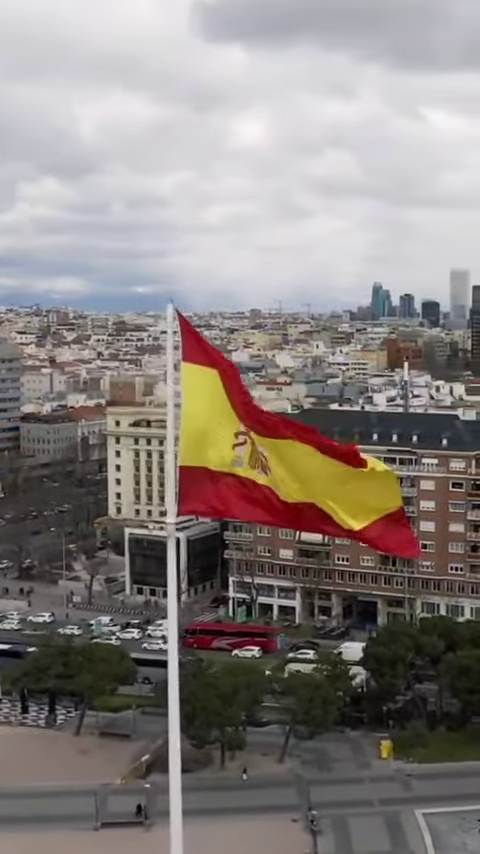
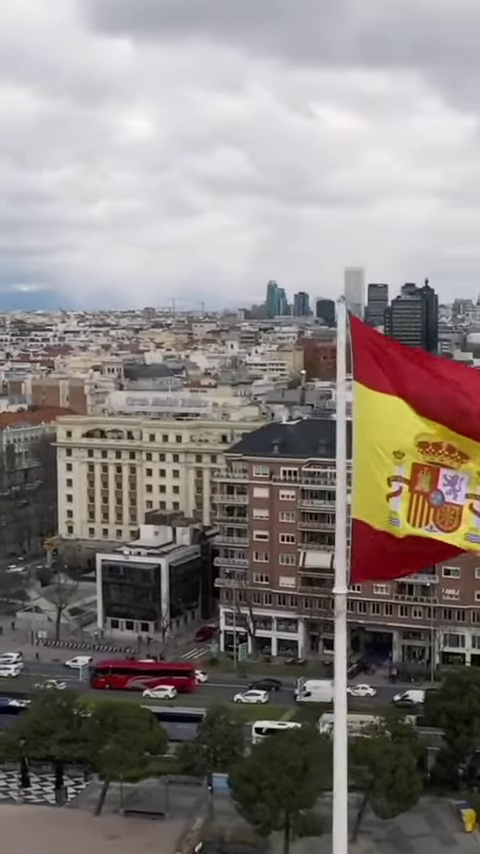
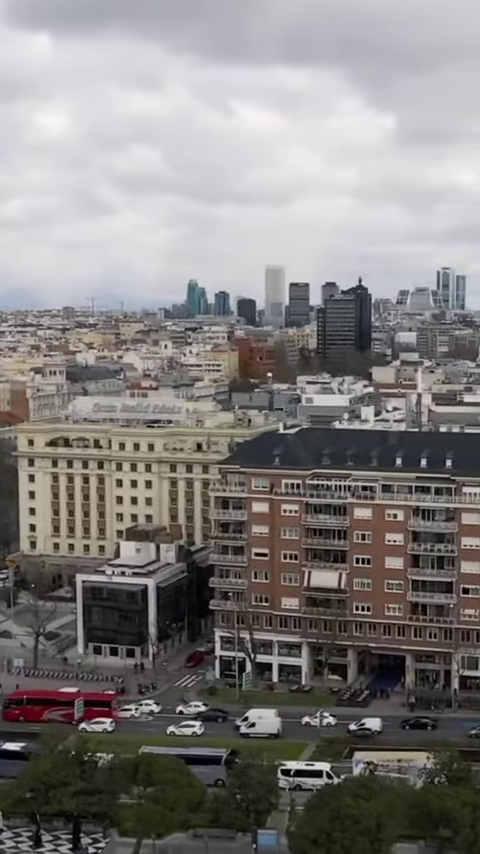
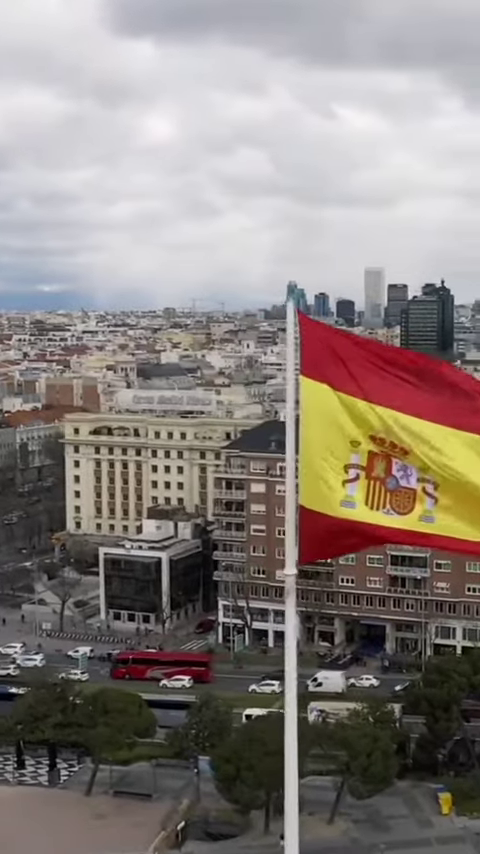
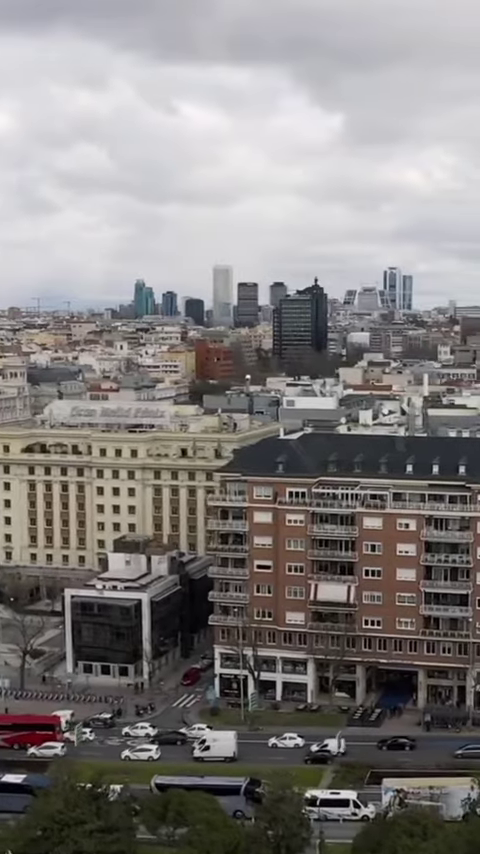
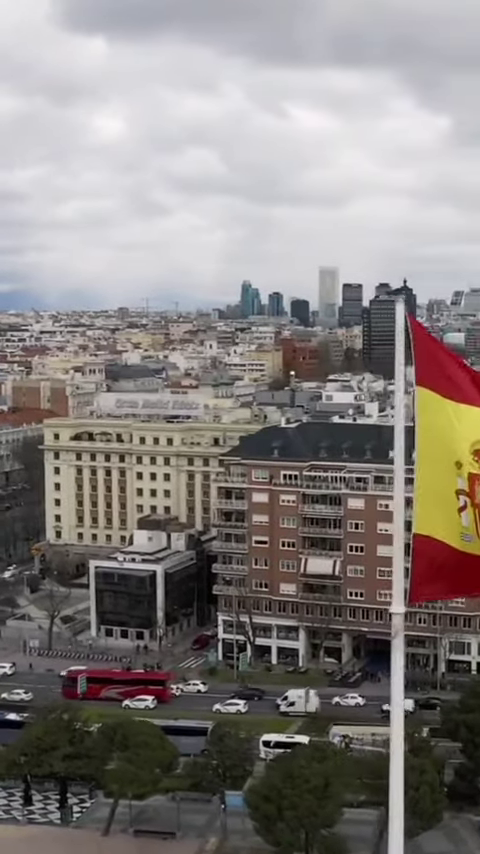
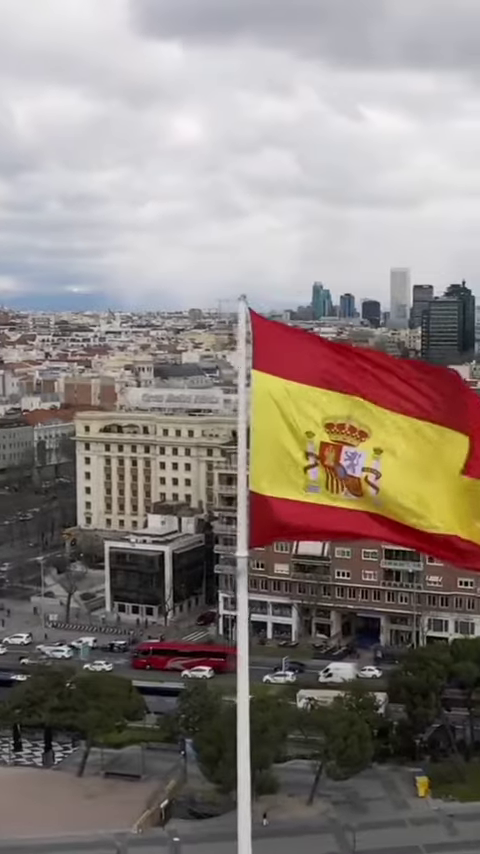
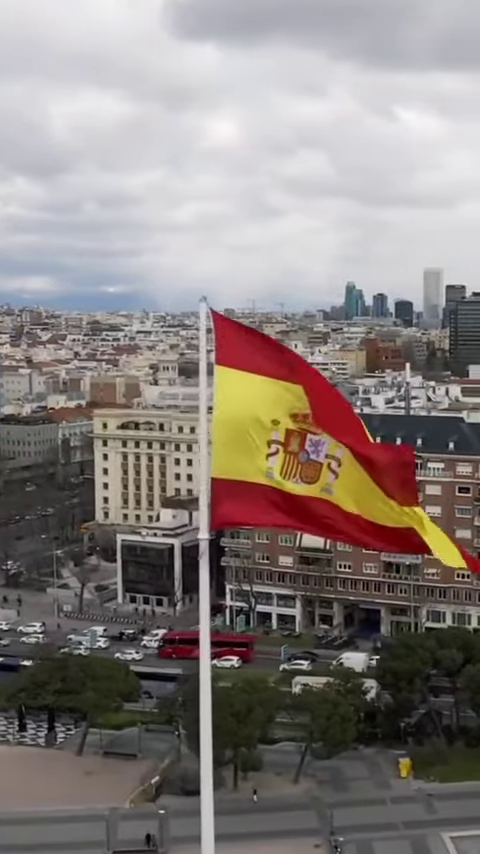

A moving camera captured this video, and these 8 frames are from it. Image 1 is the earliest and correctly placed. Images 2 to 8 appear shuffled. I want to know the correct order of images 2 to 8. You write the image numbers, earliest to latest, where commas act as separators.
8, 7, 4, 2, 6, 3, 5
